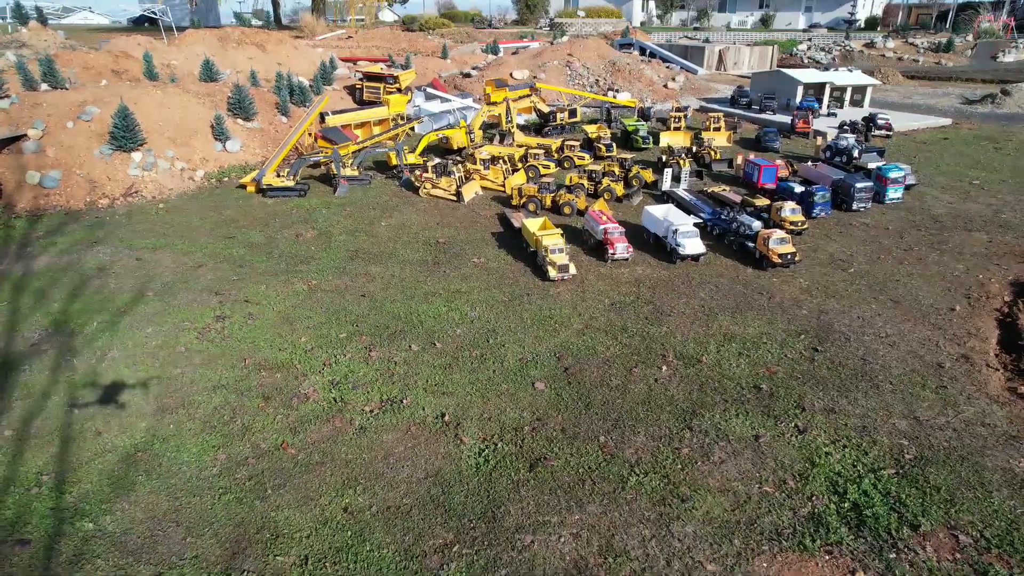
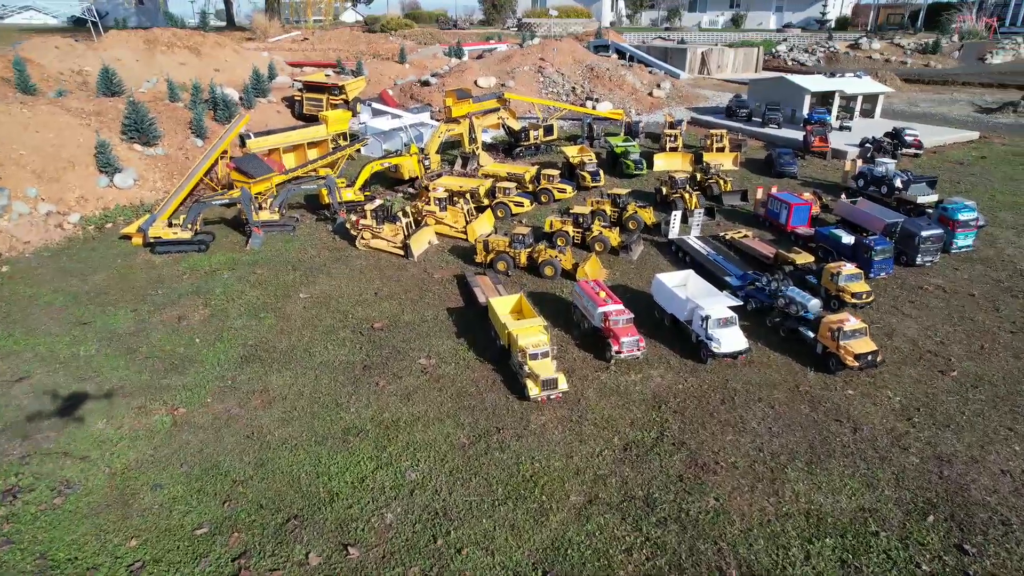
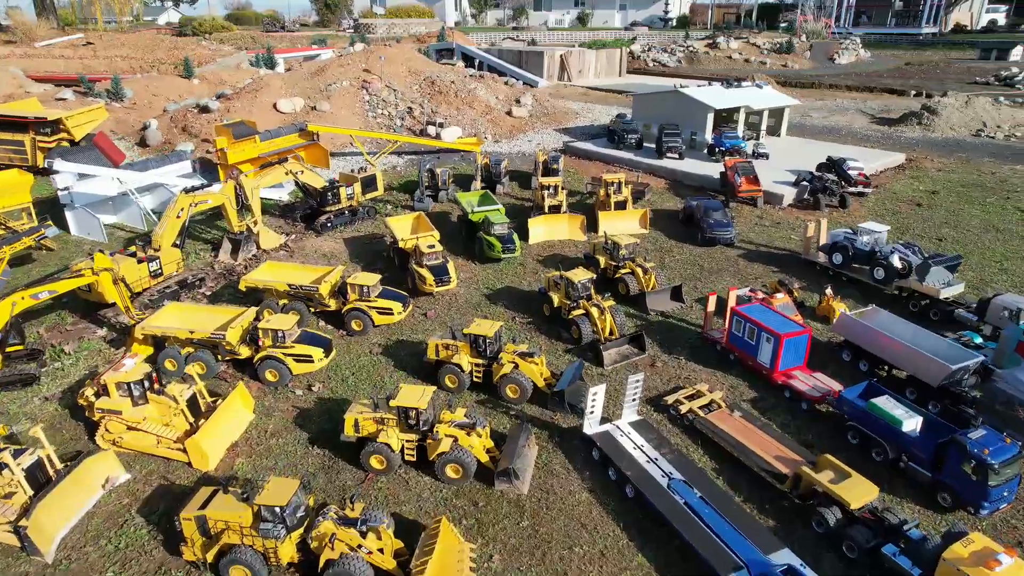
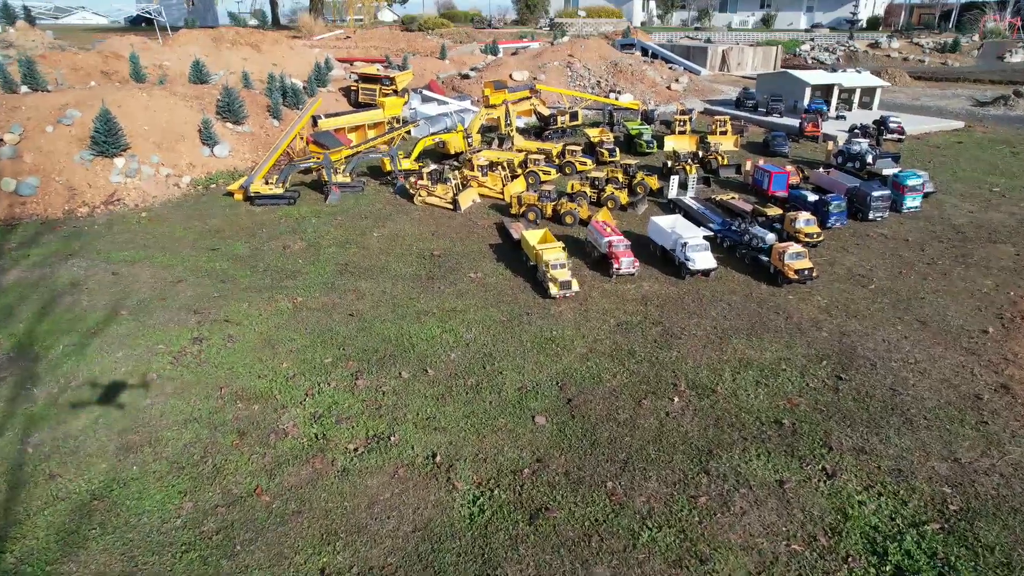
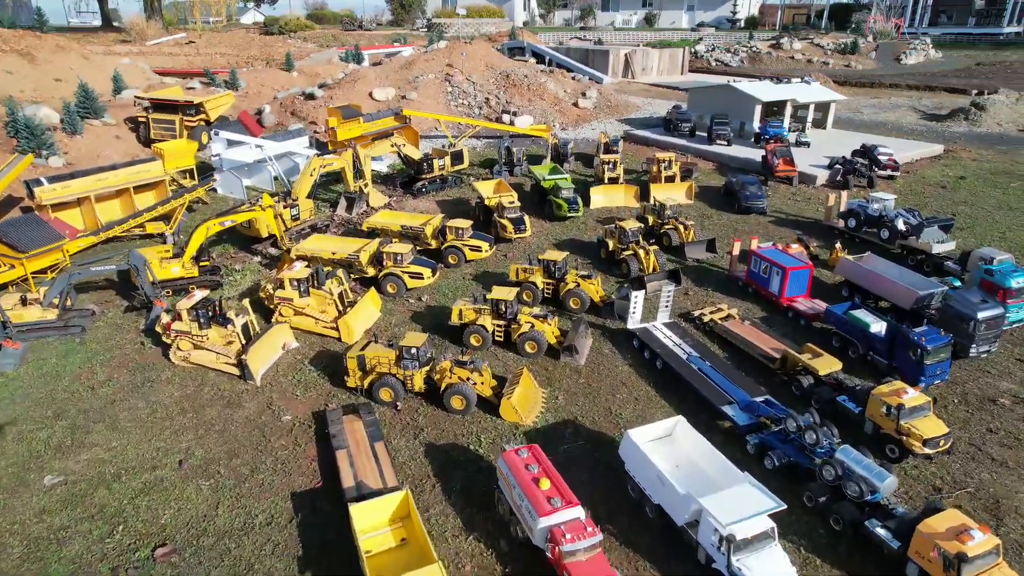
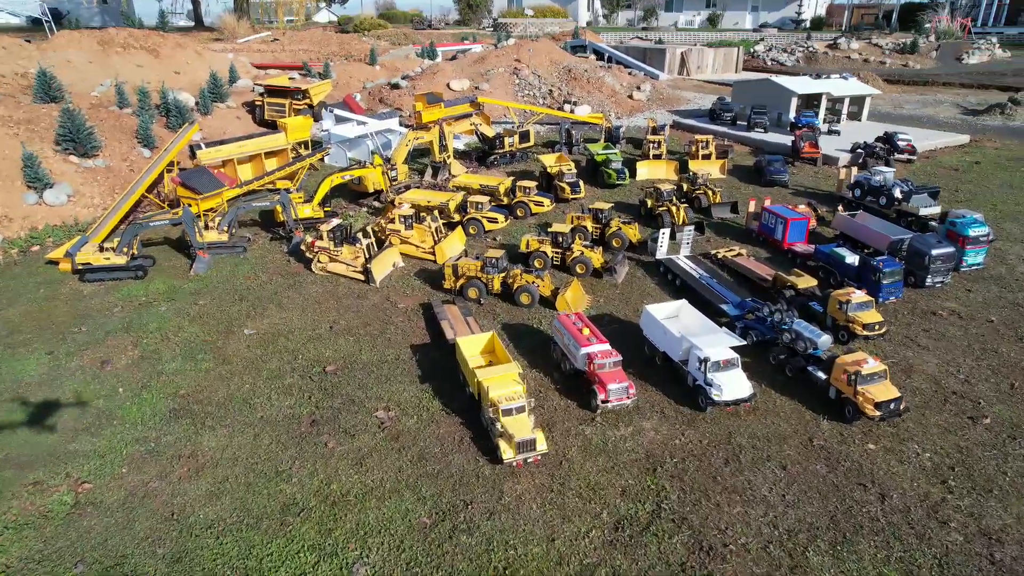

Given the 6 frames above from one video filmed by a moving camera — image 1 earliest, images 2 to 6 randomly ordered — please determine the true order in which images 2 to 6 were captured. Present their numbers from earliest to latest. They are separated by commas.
4, 2, 6, 5, 3
